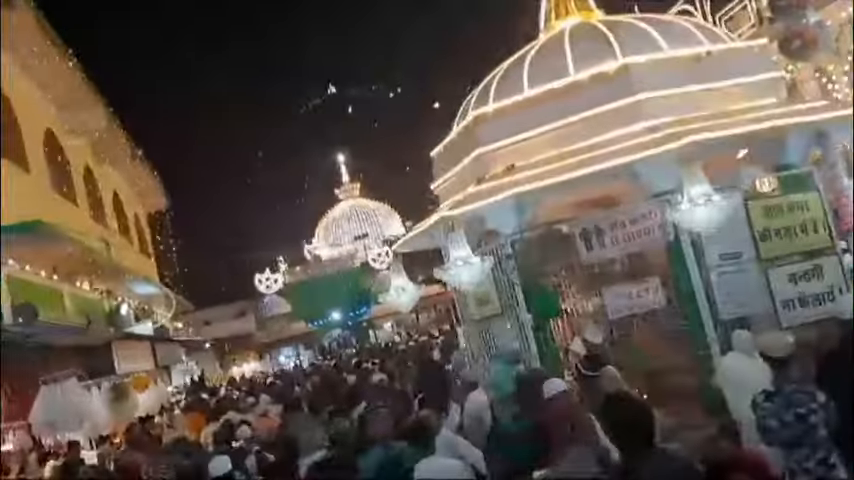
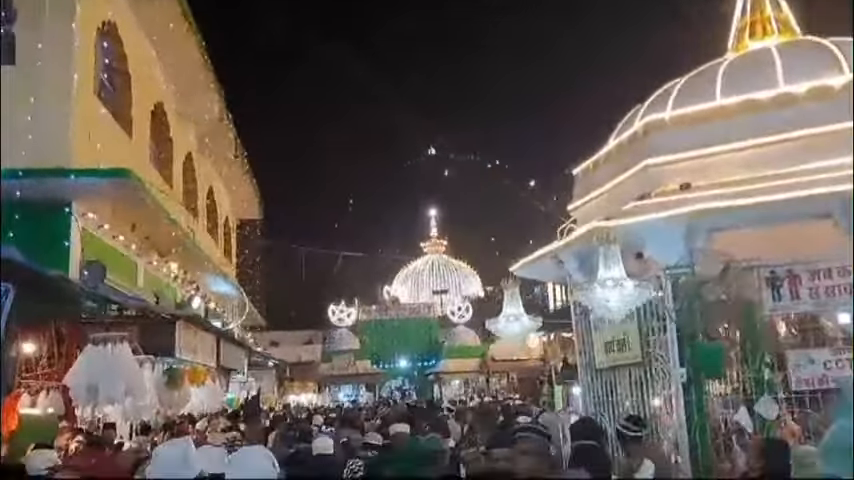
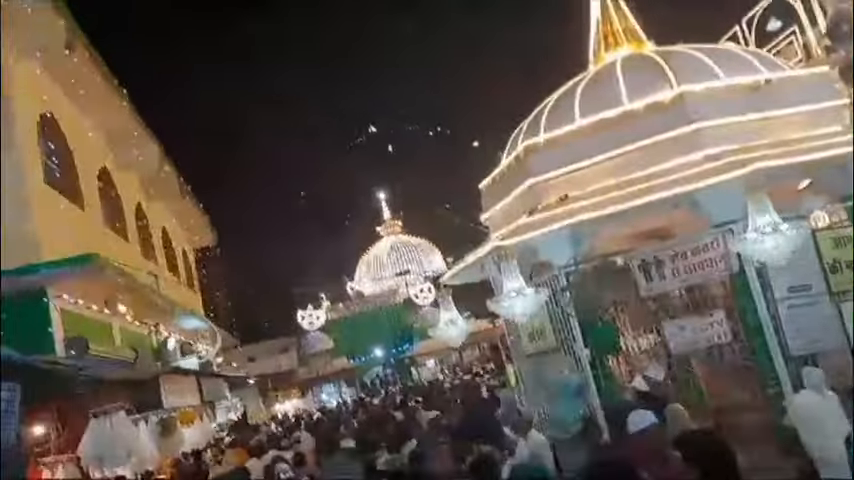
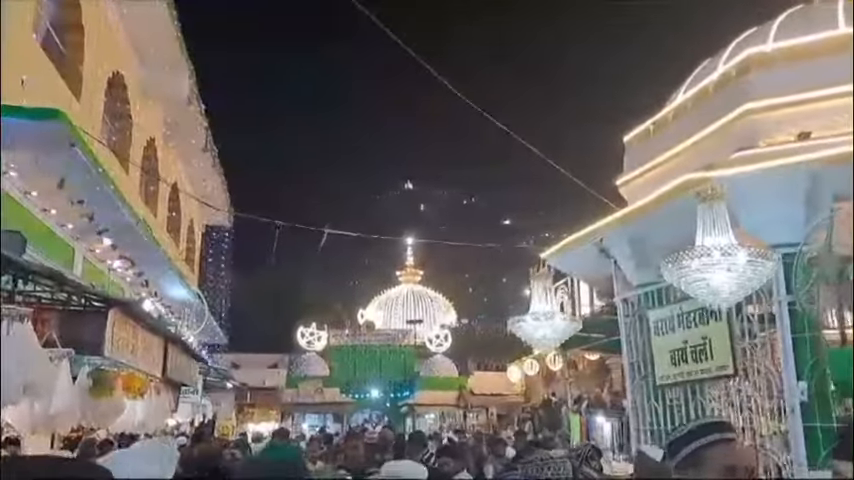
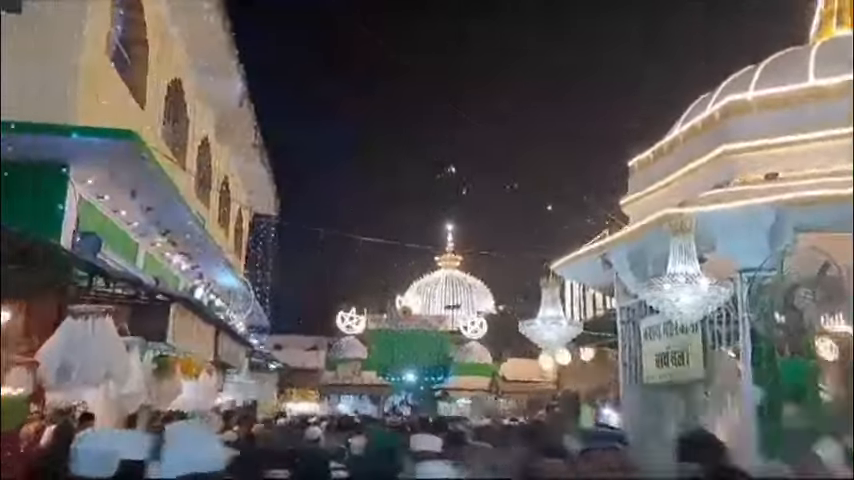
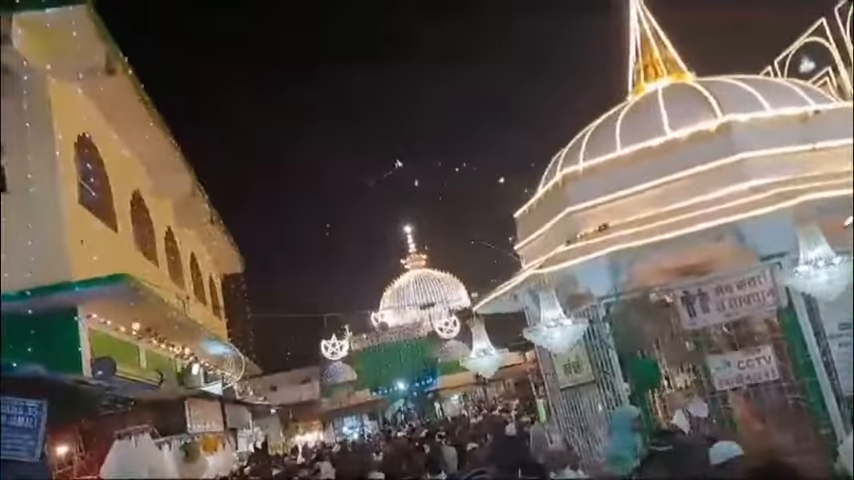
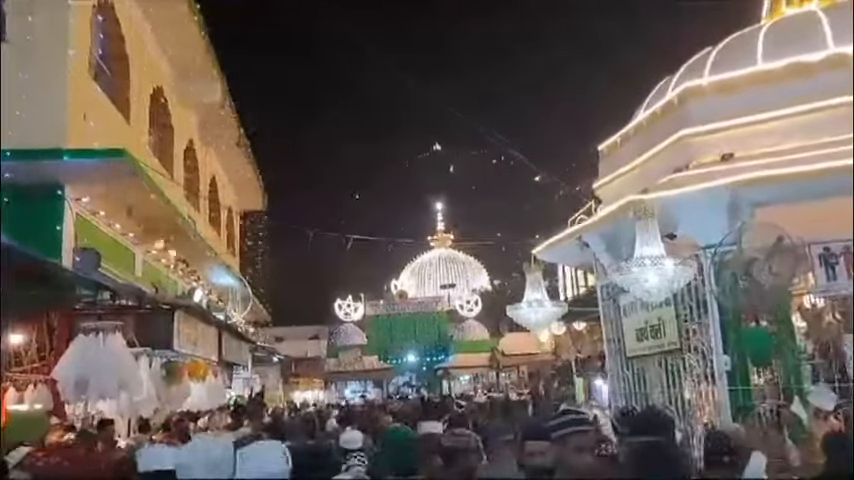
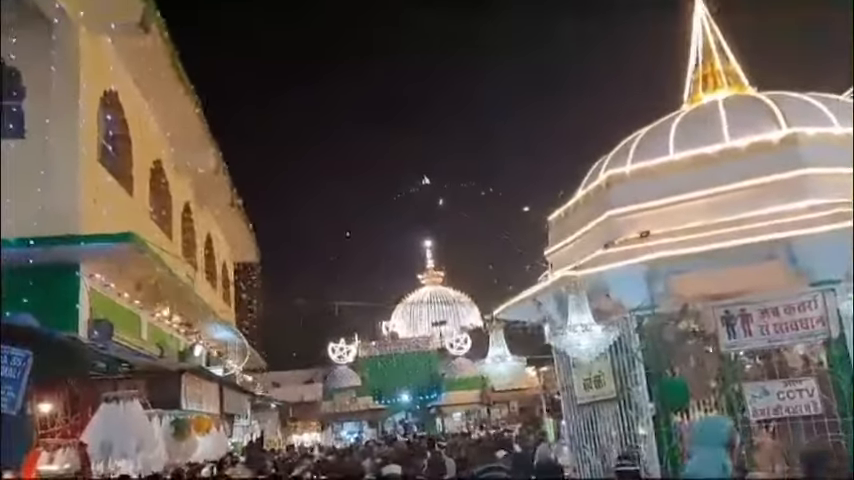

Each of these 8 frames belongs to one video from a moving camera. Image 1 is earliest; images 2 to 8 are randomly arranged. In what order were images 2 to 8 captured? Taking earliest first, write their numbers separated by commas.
3, 6, 8, 2, 7, 5, 4
